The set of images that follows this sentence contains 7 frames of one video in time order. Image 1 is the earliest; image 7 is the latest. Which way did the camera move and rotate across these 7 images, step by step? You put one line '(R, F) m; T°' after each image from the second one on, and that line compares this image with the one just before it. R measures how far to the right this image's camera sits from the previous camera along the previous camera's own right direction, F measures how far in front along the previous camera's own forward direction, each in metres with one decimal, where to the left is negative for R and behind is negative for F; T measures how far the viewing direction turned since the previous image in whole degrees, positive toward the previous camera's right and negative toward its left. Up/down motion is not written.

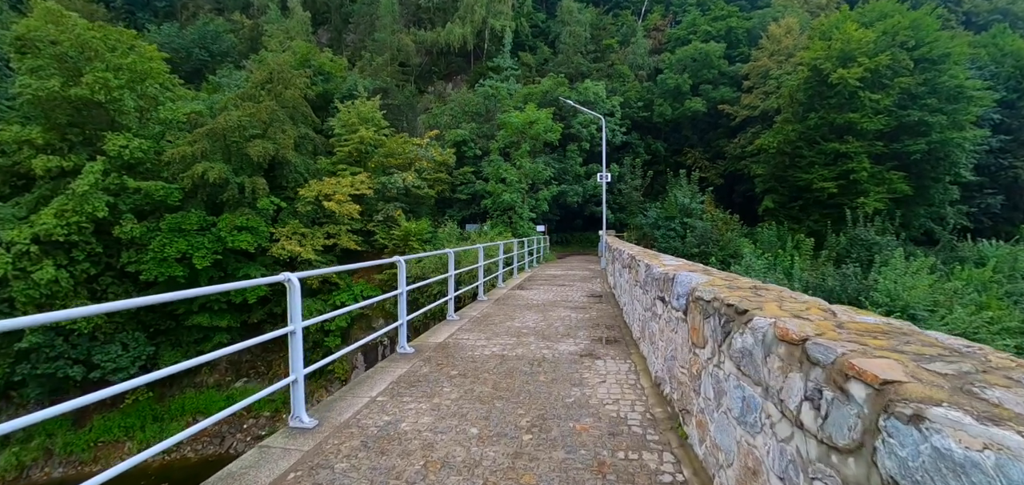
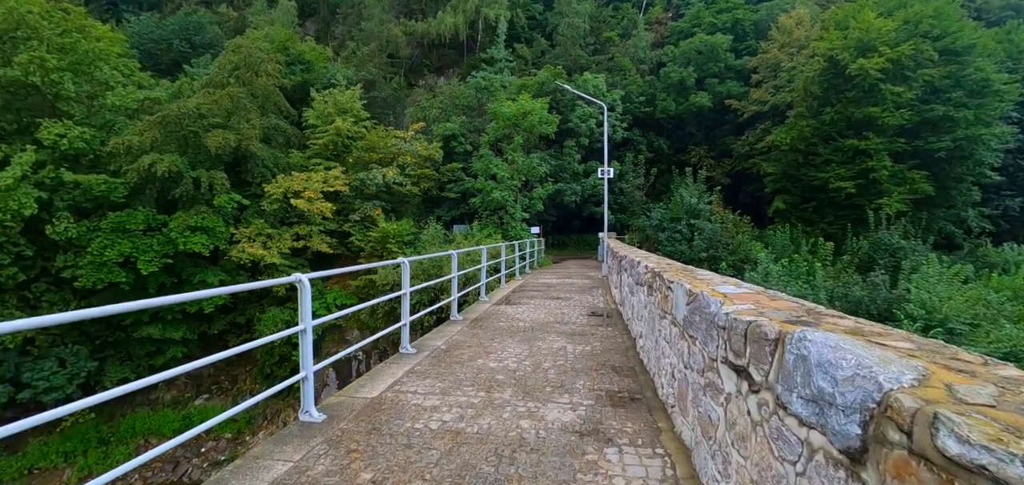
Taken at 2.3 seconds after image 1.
(+0.2, +1.3) m; 0°
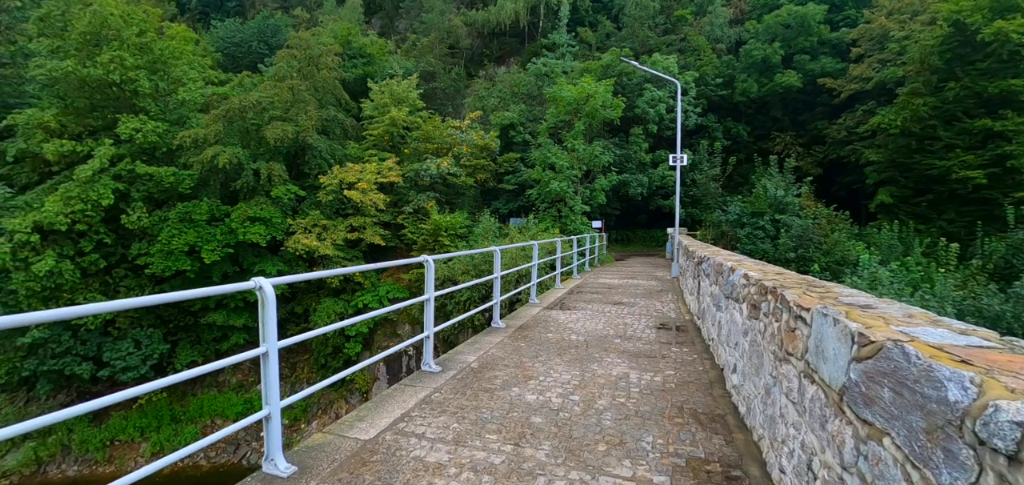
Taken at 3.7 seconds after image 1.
(+0.1, +0.8) m; -7°
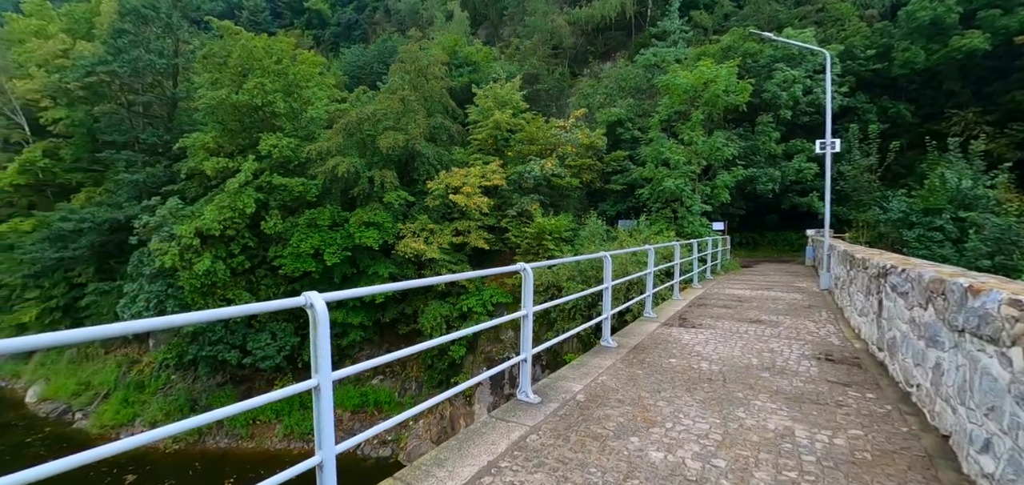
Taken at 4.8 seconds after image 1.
(0.0, +0.6) m; -12°
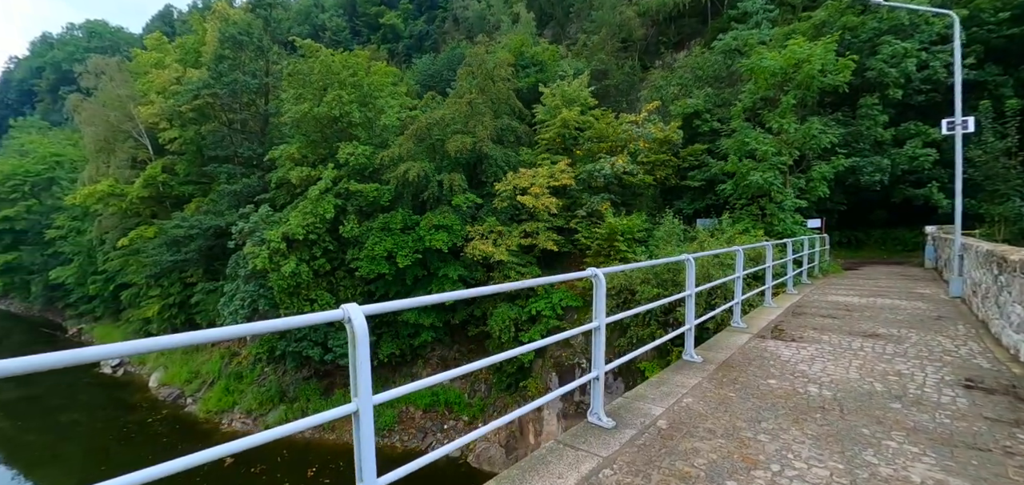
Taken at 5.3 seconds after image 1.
(0.0, +0.3) m; -8°
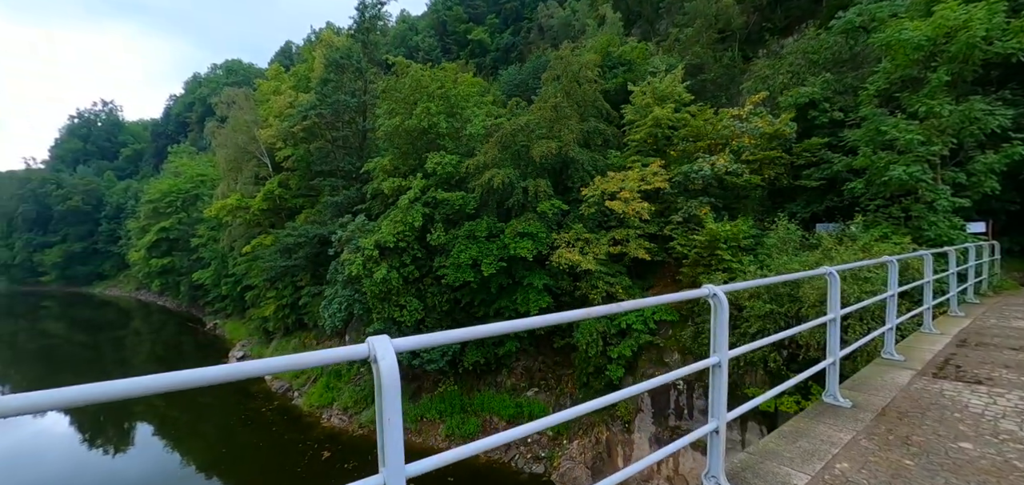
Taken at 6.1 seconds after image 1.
(0.0, +0.5) m; -10°
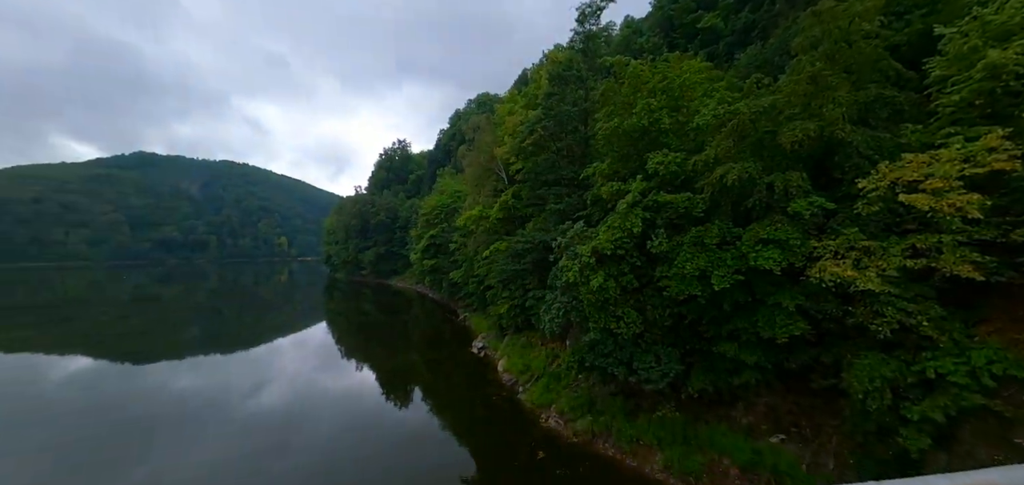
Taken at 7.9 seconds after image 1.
(0.0, +1.1) m; -26°
